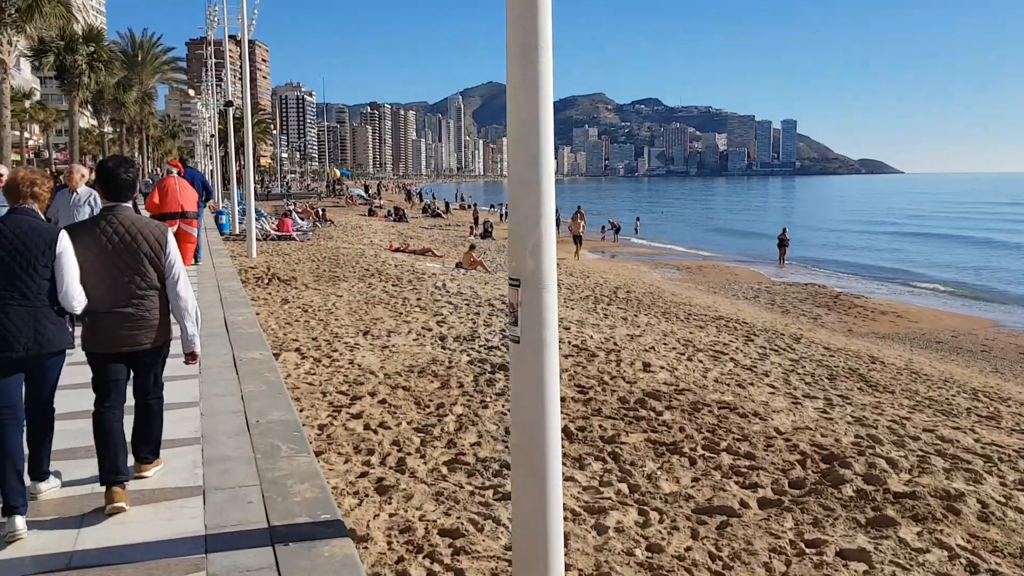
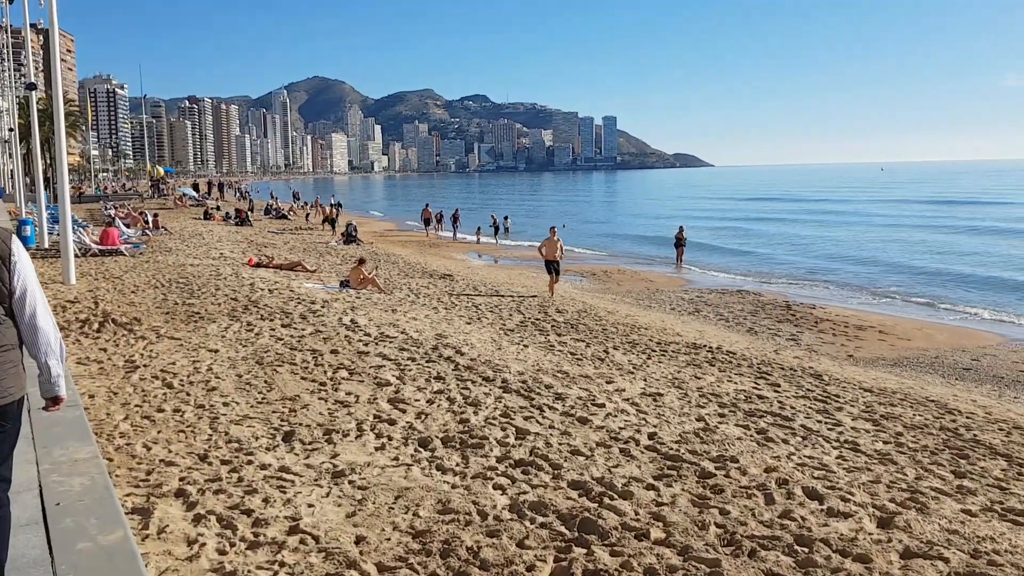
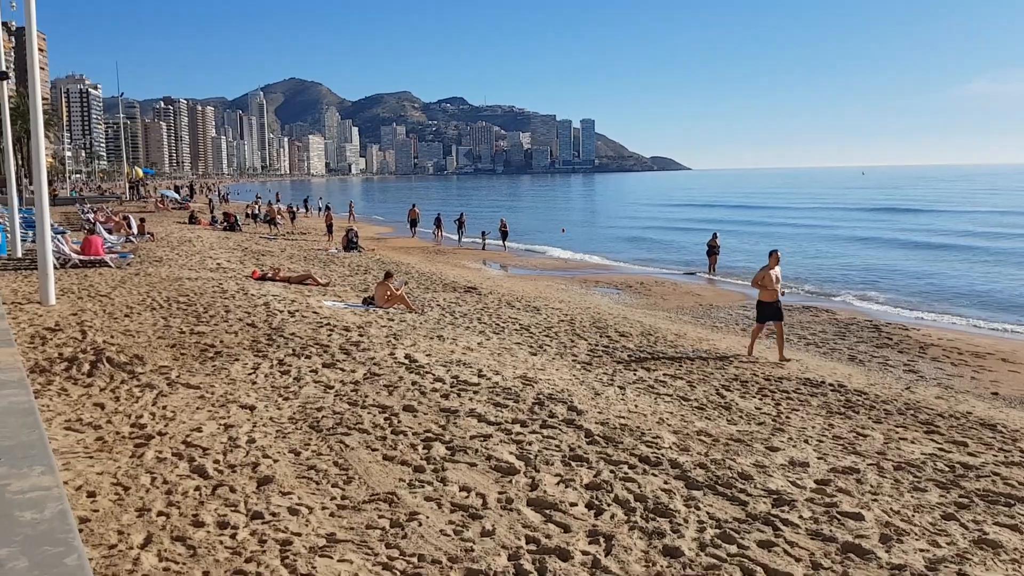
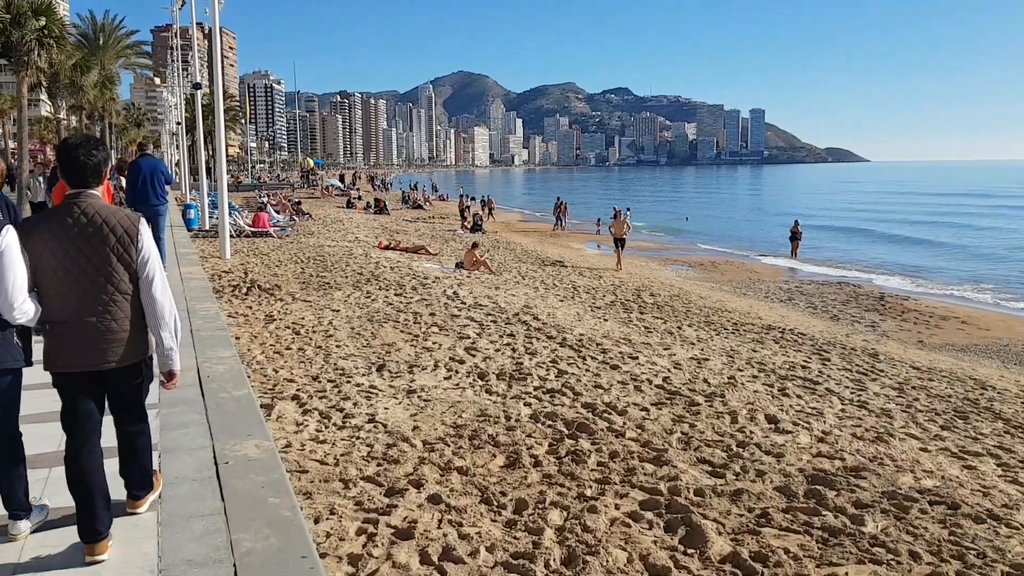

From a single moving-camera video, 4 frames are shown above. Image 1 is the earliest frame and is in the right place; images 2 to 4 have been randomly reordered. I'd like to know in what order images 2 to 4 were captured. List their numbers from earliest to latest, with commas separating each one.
4, 2, 3
